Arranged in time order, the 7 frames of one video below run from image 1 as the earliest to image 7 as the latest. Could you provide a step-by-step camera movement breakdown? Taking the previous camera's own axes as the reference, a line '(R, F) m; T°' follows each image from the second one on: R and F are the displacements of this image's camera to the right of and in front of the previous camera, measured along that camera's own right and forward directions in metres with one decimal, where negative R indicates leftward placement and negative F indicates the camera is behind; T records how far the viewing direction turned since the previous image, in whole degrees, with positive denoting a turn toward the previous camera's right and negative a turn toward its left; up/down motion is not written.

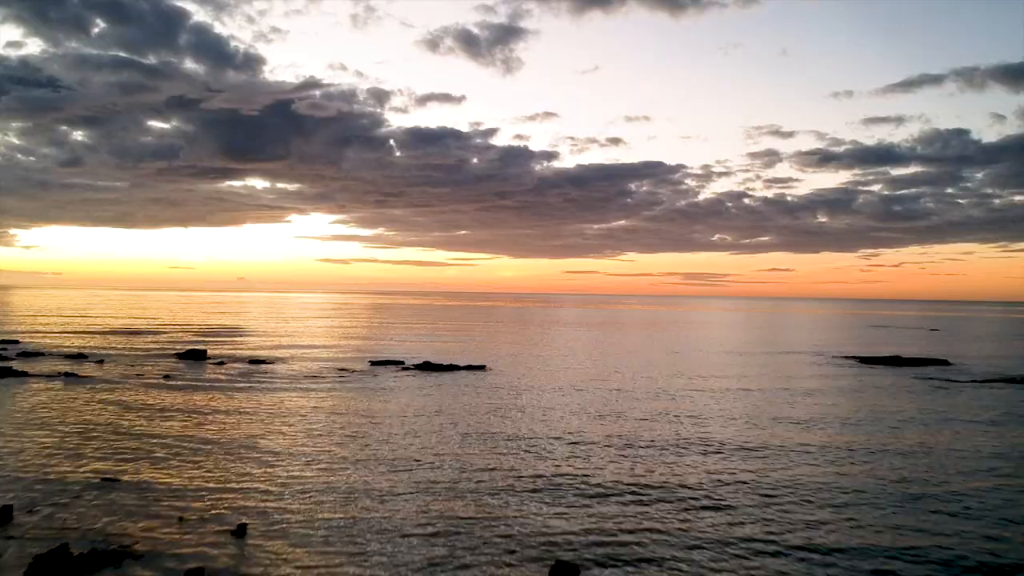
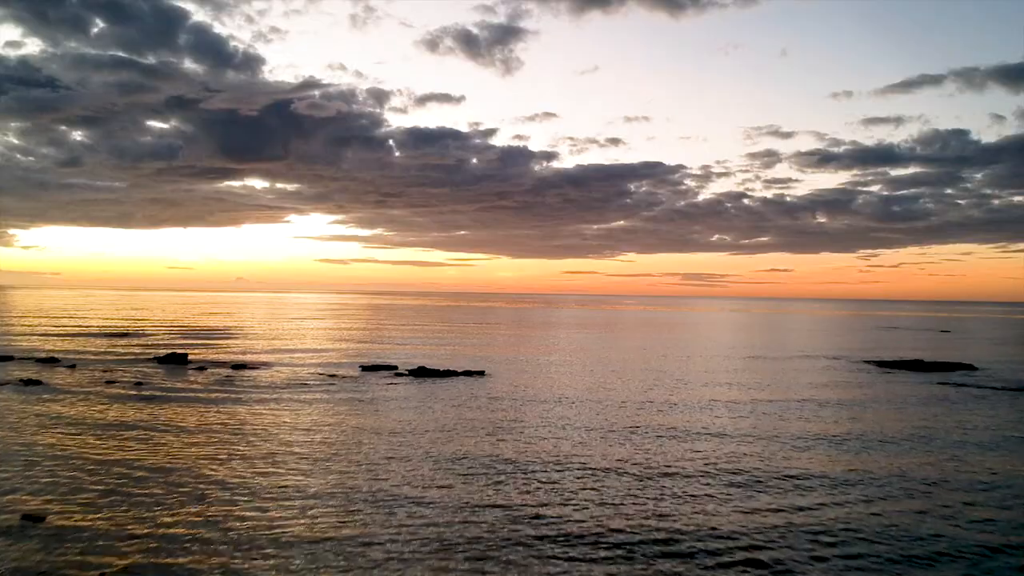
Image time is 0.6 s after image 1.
(+0.1, +2.5) m; 0°
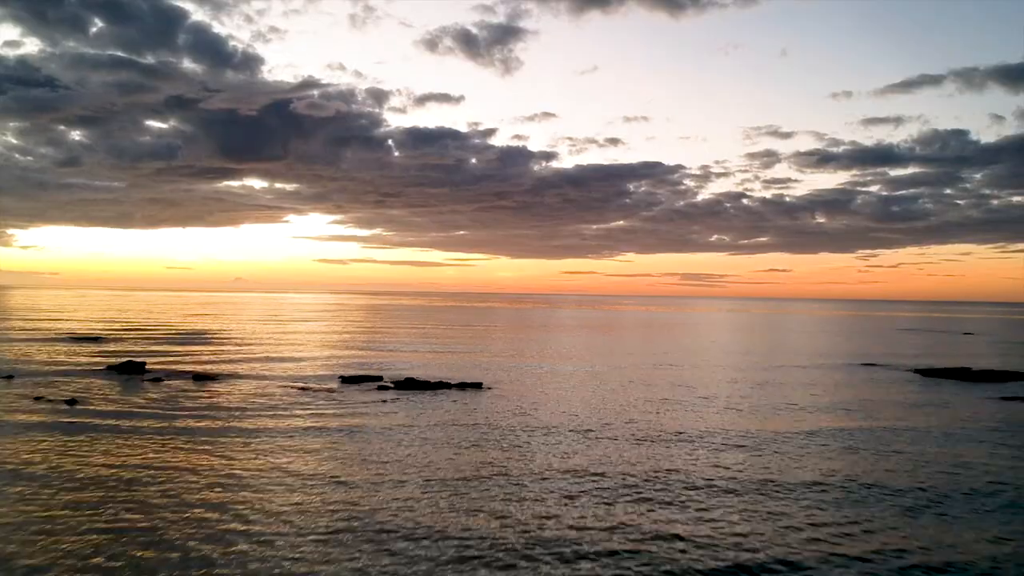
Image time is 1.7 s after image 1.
(-0.1, +5.2) m; 0°
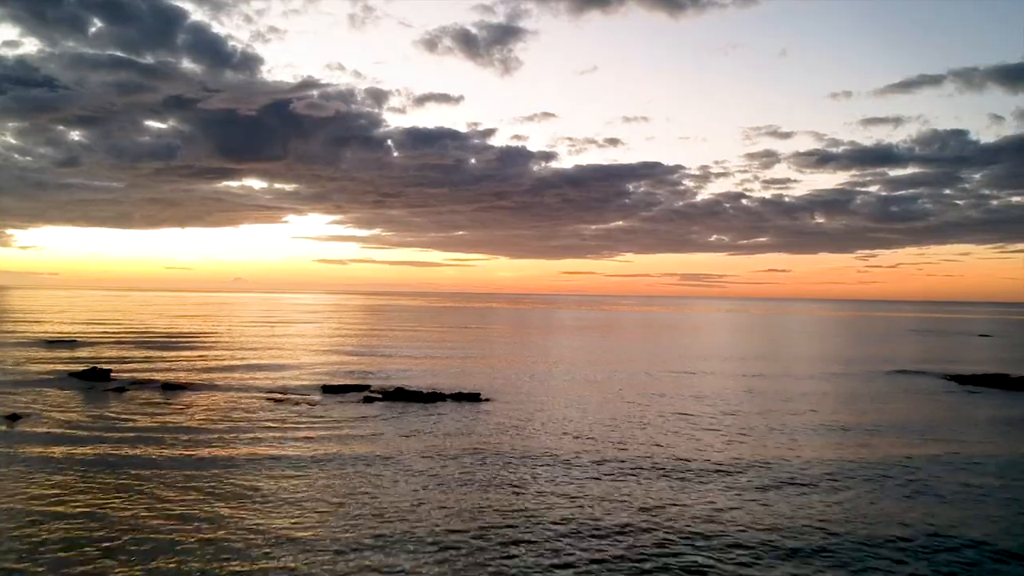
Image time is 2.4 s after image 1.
(-0.1, +3.6) m; 0°
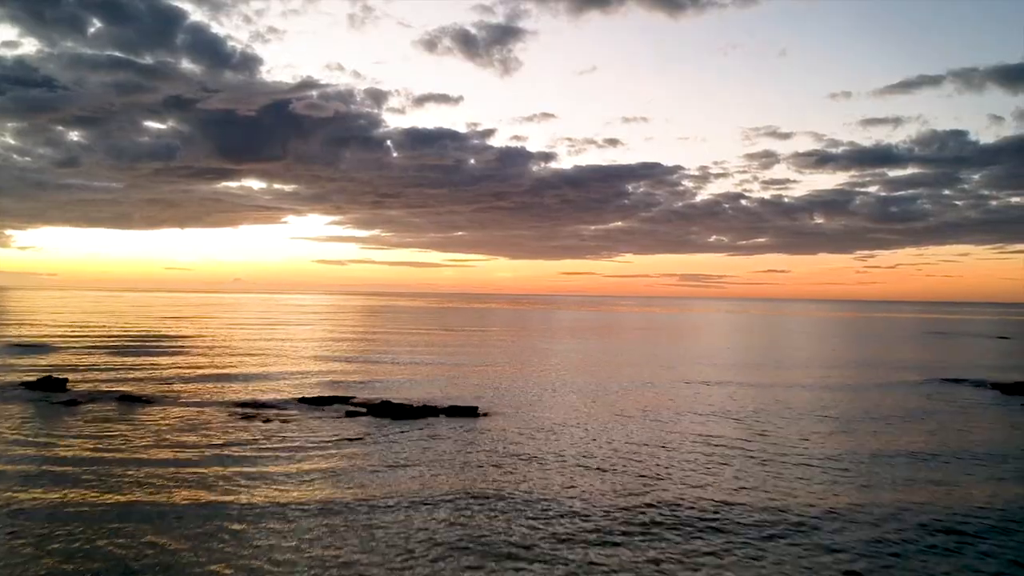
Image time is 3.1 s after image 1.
(-0.1, +3.8) m; 0°
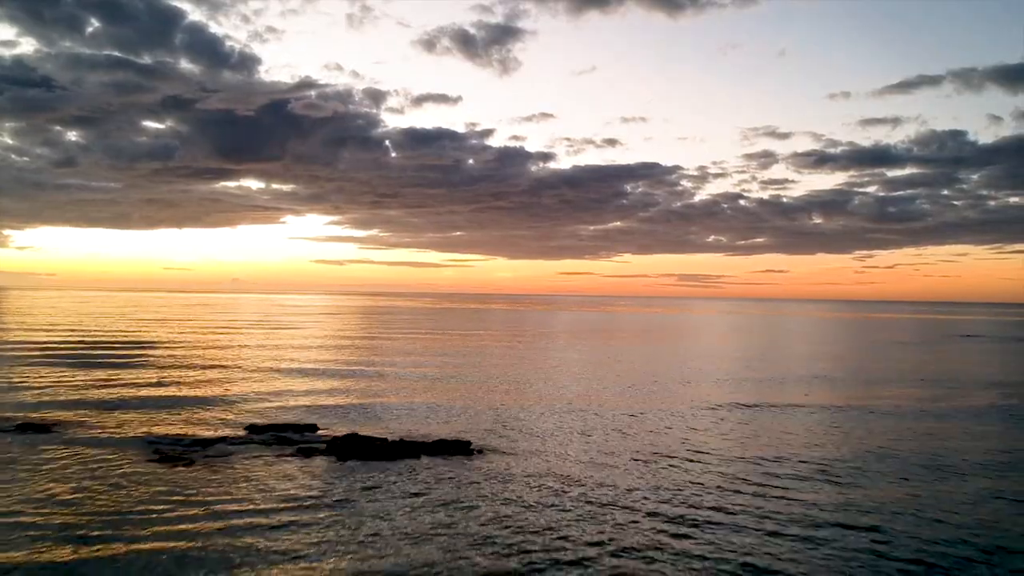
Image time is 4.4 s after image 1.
(0.0, +5.4) m; 0°
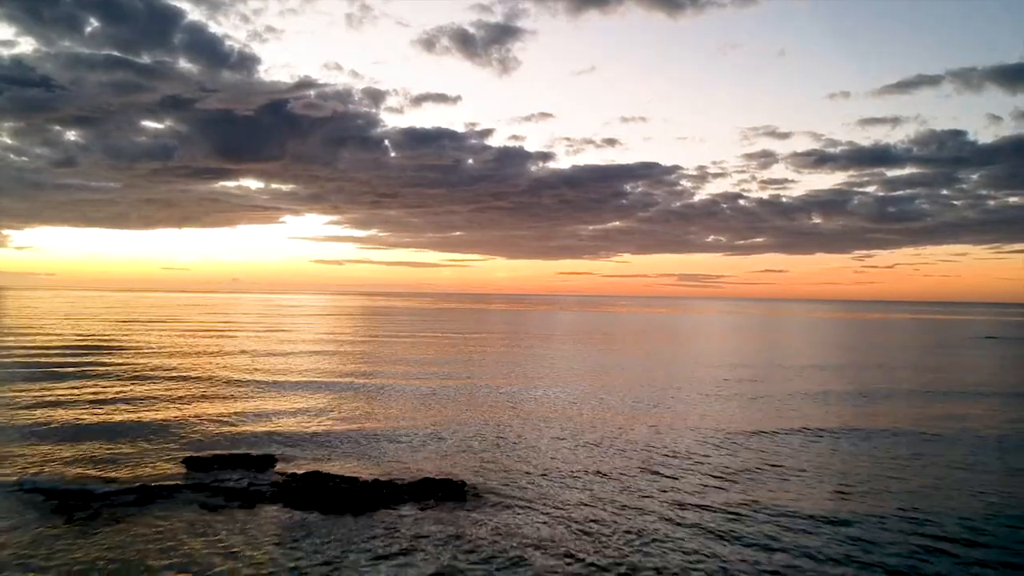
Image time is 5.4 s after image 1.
(+0.1, +3.2) m; 0°
